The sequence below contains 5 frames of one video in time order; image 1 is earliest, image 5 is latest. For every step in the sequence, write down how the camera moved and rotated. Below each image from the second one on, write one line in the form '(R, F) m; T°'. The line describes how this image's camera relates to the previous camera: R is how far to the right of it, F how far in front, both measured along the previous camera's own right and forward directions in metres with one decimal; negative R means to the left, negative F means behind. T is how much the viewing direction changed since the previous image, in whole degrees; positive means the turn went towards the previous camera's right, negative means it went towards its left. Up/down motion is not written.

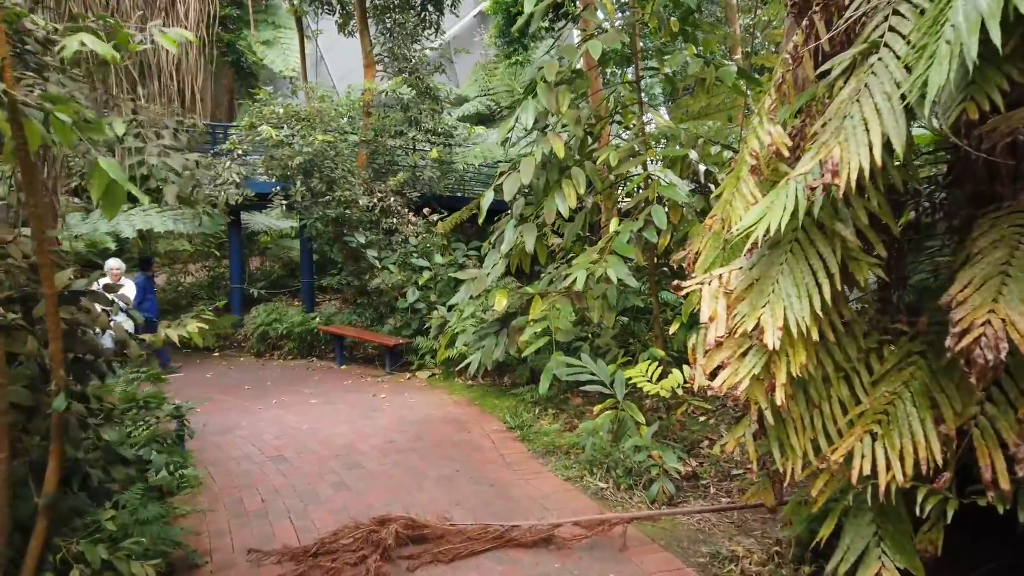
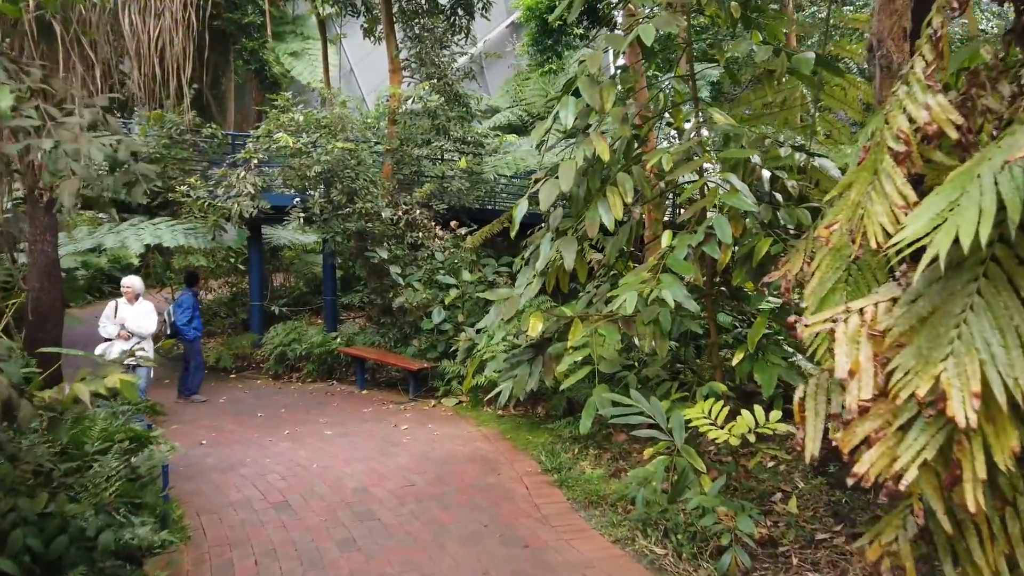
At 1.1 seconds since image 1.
(0.0, +0.5) m; -2°
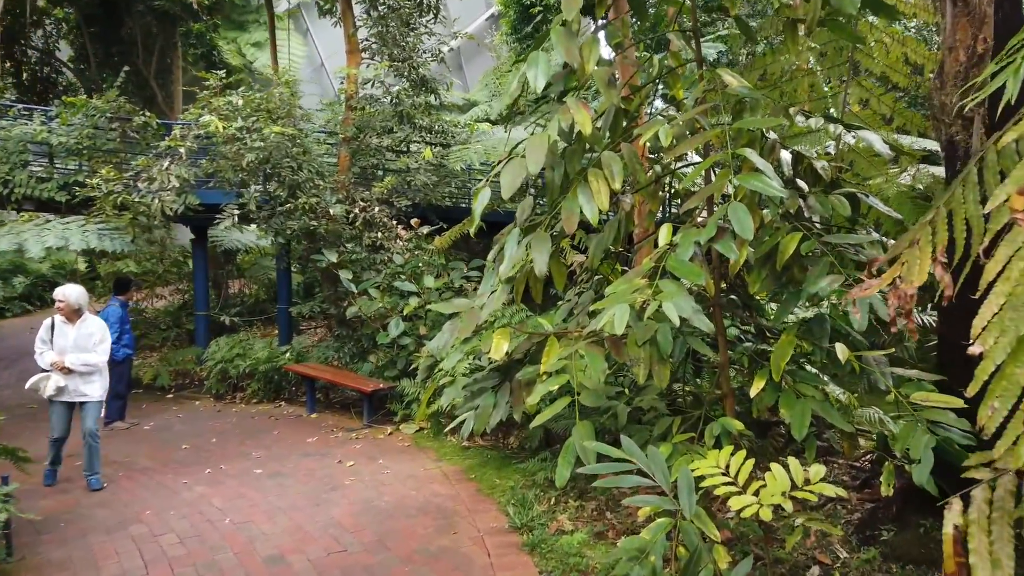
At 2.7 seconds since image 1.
(+0.1, +0.8) m; +1°
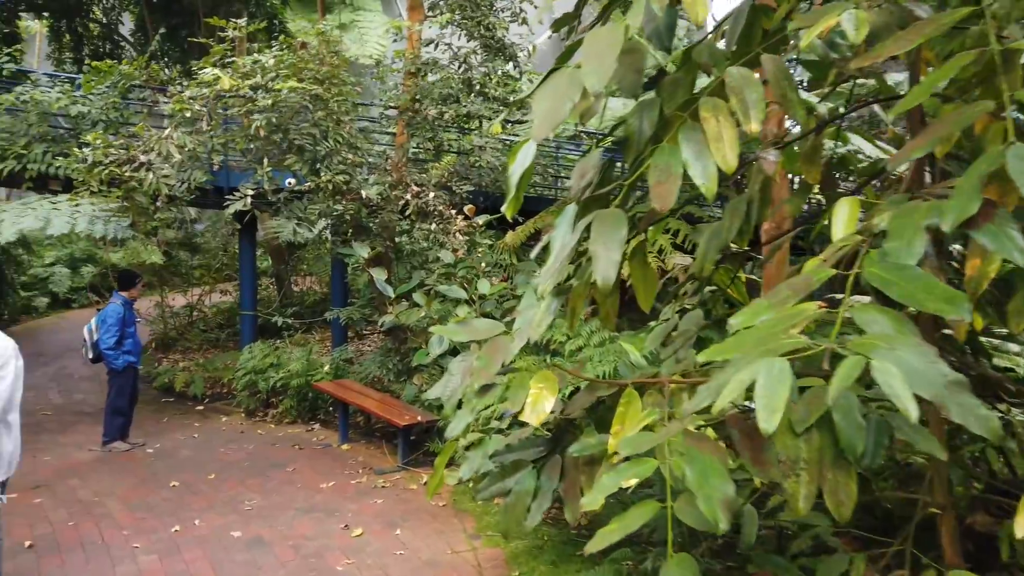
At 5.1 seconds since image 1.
(+0.1, +1.2) m; -8°
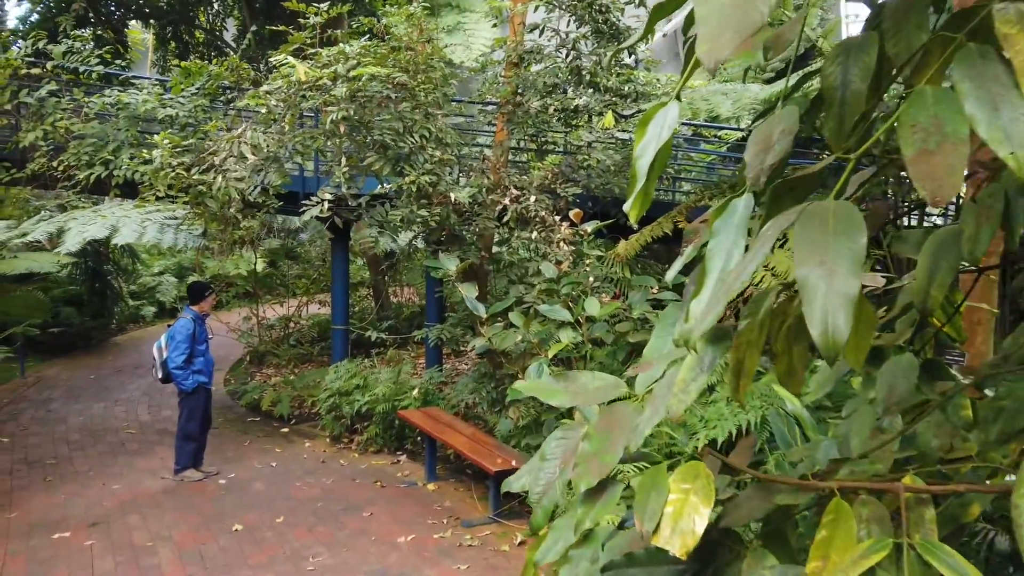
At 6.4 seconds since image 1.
(0.0, +0.6) m; -8°
